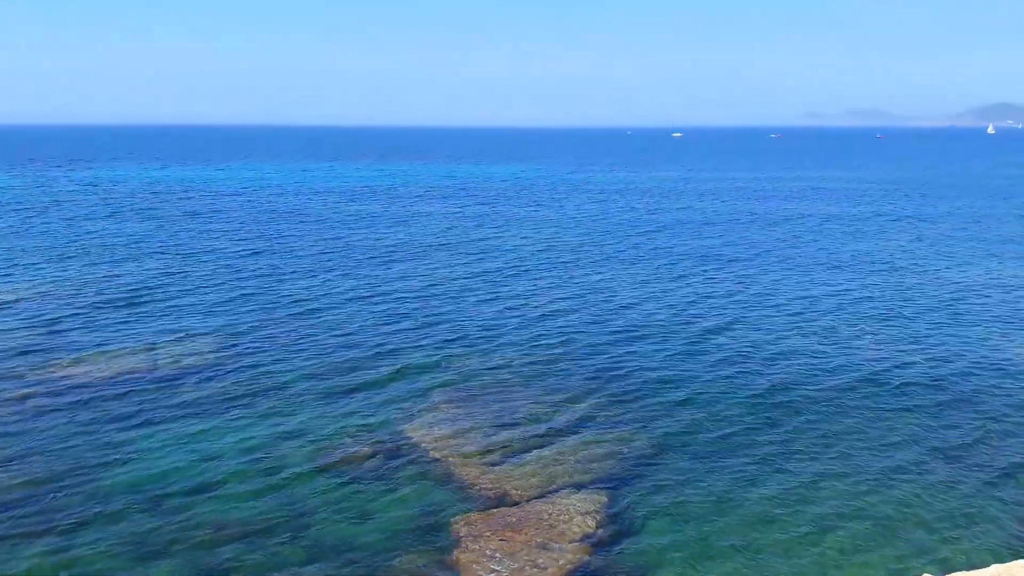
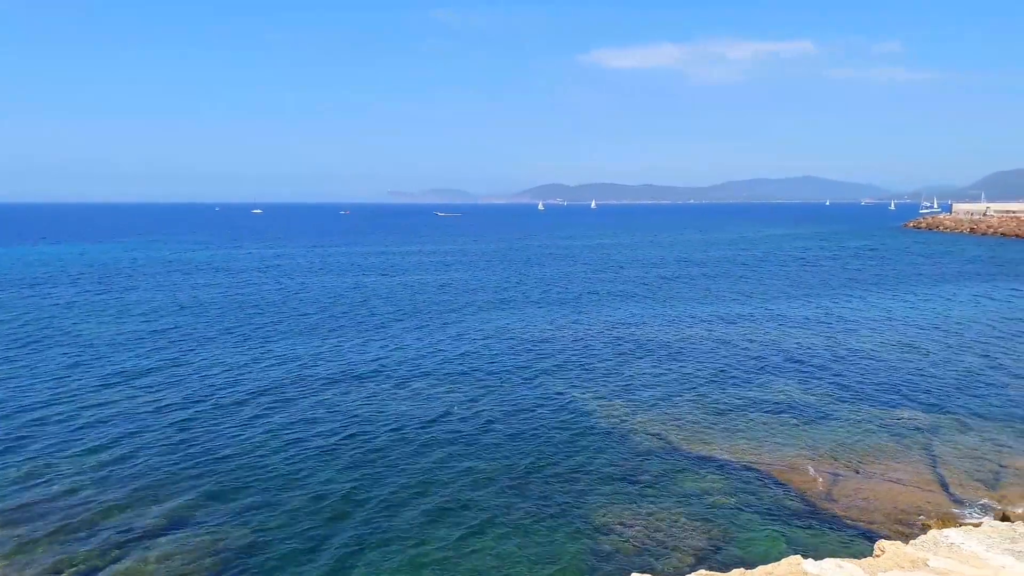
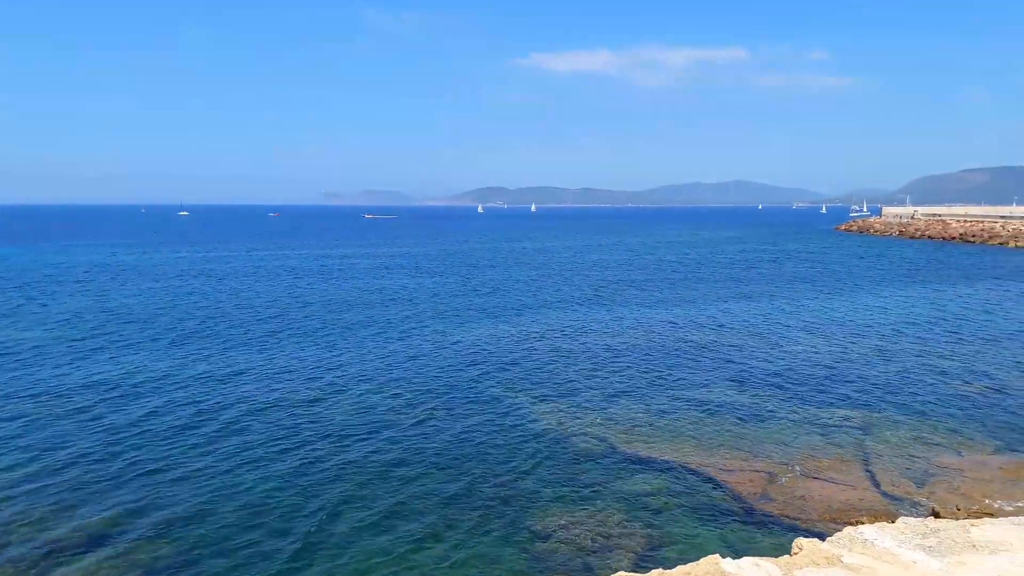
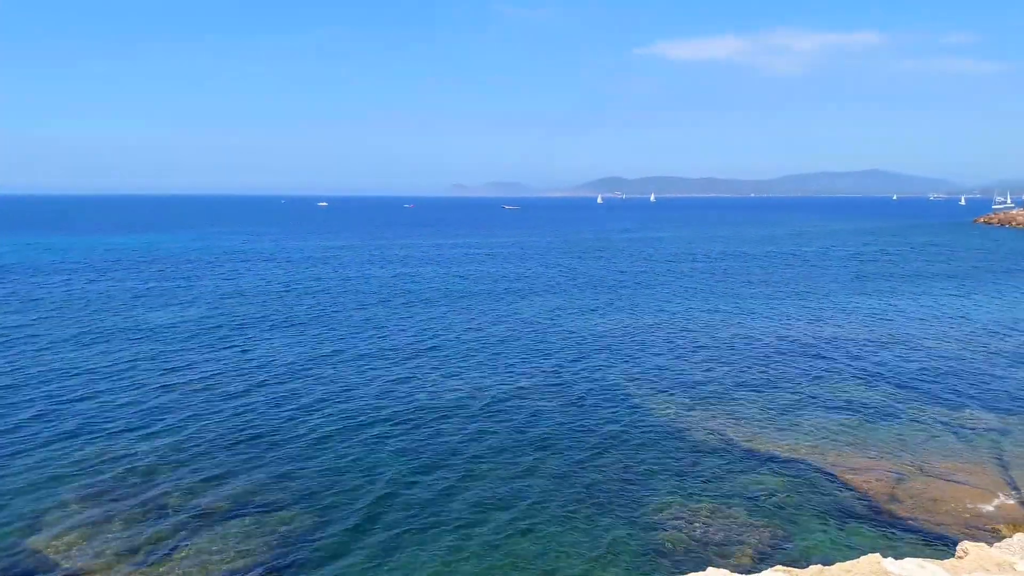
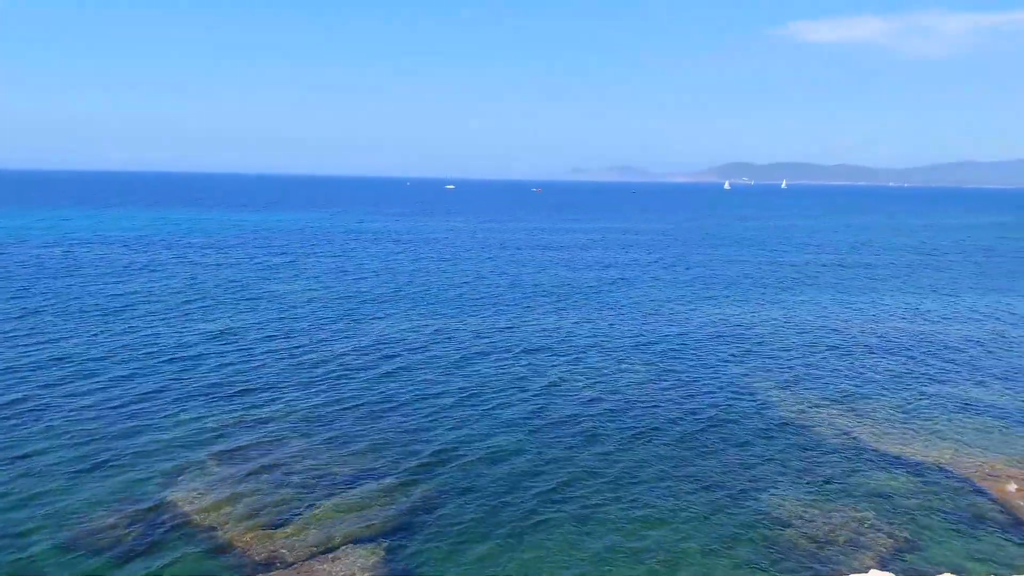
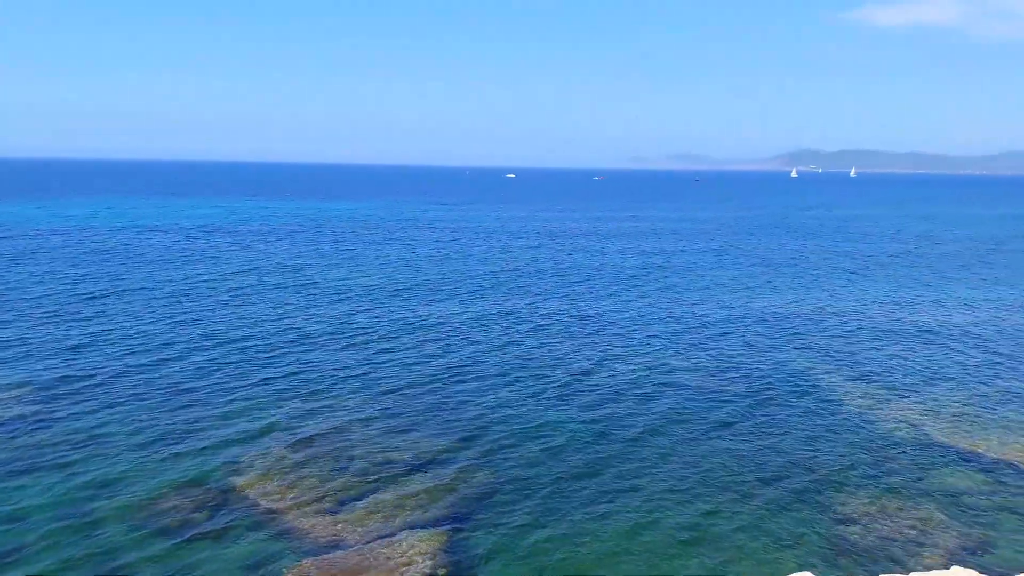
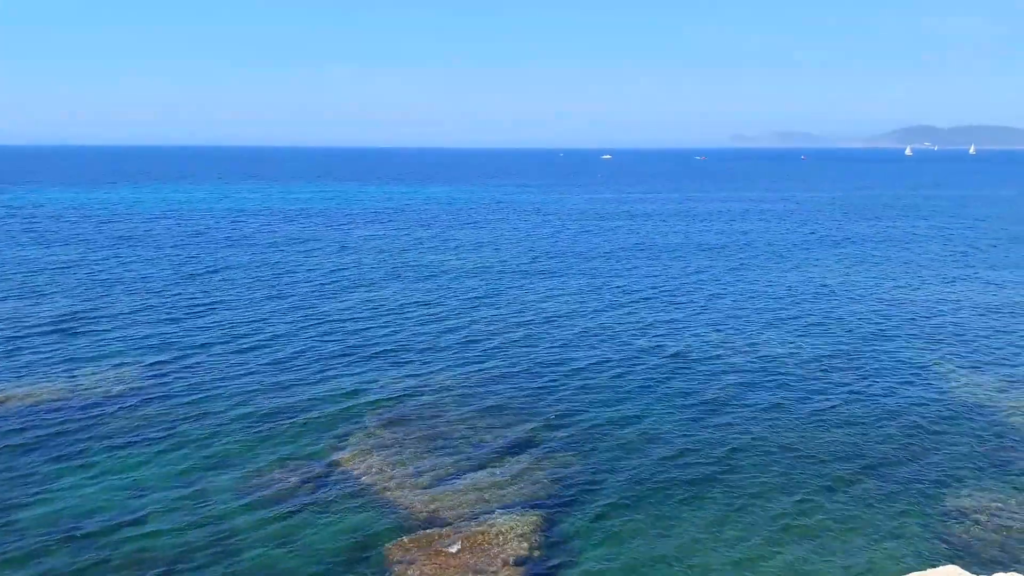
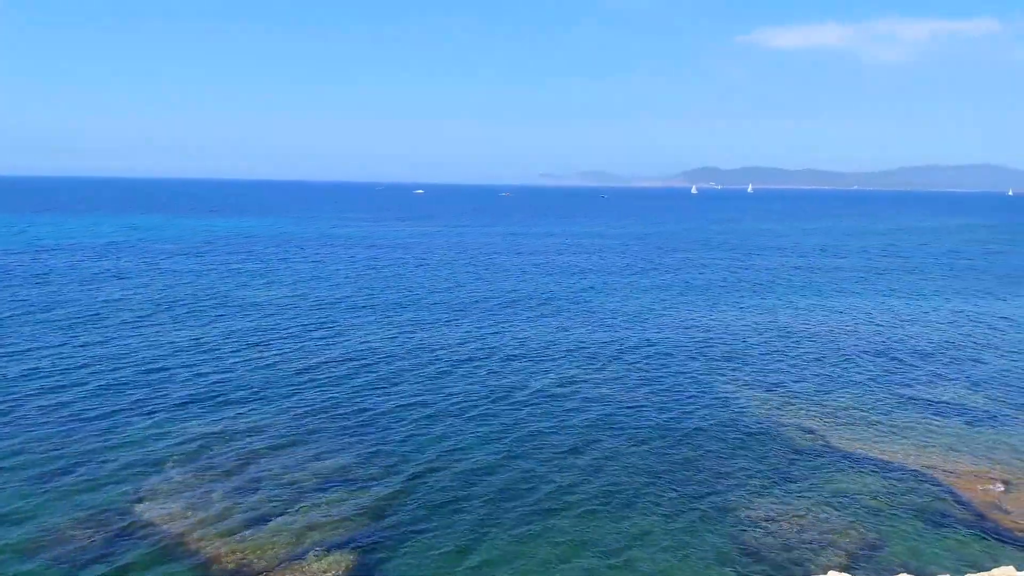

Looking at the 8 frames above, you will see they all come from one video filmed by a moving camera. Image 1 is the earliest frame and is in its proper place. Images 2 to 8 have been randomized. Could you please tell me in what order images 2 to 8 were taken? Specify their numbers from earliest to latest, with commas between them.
7, 6, 5, 8, 4, 2, 3
